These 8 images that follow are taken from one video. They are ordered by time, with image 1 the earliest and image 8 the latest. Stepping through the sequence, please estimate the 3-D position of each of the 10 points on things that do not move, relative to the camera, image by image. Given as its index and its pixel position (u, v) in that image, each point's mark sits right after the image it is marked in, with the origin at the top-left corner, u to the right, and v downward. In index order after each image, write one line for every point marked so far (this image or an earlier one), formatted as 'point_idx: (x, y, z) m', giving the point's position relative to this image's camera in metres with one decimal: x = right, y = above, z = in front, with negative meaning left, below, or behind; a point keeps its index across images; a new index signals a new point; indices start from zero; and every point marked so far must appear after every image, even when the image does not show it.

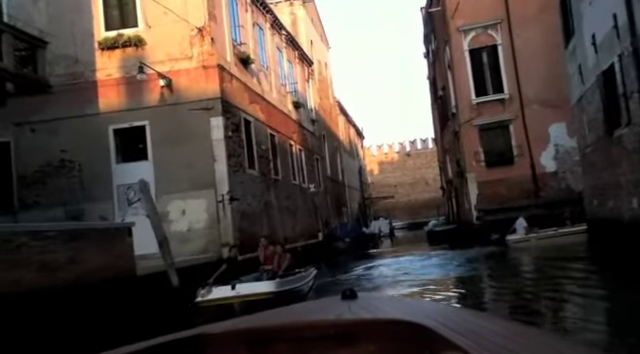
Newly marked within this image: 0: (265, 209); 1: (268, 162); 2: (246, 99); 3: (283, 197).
0: (-1.6, -0.9, +17.4) m
1: (-1.6, +0.5, +18.6) m
2: (-2.1, +2.2, +17.0) m
3: (-1.2, -0.7, +20.1) m
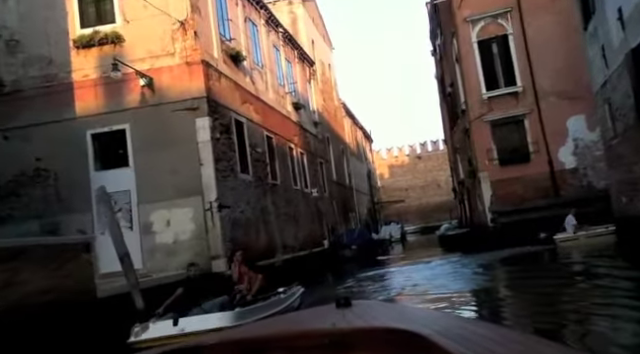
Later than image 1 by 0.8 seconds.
0: (-1.6, -1.1, +16.1) m
1: (-1.6, +0.3, +17.4) m
2: (-2.2, +2.1, +15.8) m
3: (-1.2, -0.9, +18.8) m
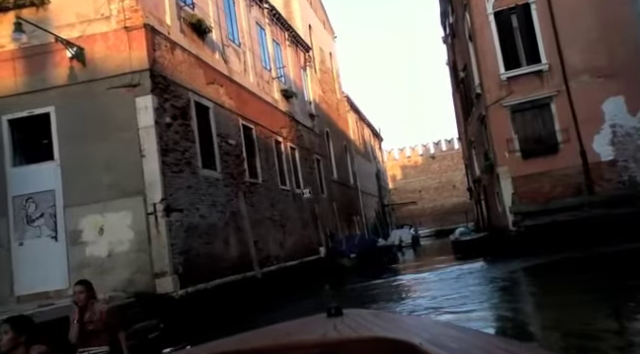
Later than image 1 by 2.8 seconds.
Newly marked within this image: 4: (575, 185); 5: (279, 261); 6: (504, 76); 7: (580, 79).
0: (-1.9, -1.0, +13.3) m
1: (-2.0, +0.4, +14.5) m
2: (-2.6, +2.1, +12.9) m
3: (-1.5, -0.8, +16.0) m
4: (+7.4, -0.2, +17.1) m
5: (-1.1, -2.3, +16.0) m
6: (+5.6, +3.1, +17.9) m
7: (+7.7, +2.9, +17.4) m
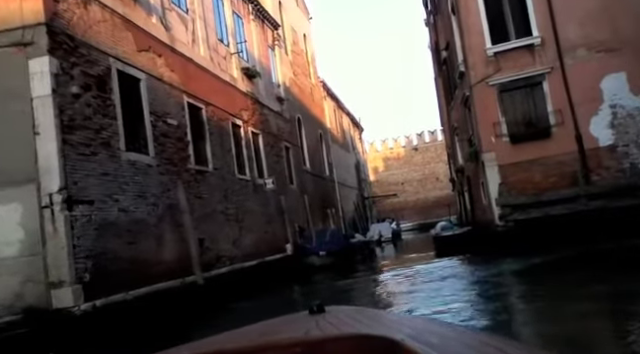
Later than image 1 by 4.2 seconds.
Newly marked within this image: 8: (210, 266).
0: (-2.8, -0.7, +11.1) m
1: (-2.9, +0.7, +12.3) m
2: (-3.4, +2.4, +10.7) m
3: (-2.4, -0.5, +13.8) m
4: (+6.5, +0.1, +15.2) m
5: (-2.1, -2.0, +13.9) m
6: (+4.6, +3.4, +15.9) m
7: (+6.7, +3.2, +15.4) m
8: (-2.3, -1.9, +12.5) m
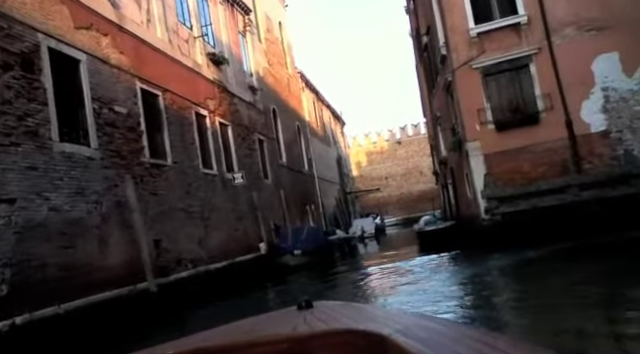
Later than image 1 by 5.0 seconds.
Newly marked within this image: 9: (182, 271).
0: (-3.4, -0.6, +9.8) m
1: (-3.5, +0.8, +11.0) m
2: (-4.0, +2.5, +9.4) m
3: (-3.0, -0.4, +12.5) m
4: (+5.8, +0.4, +14.1) m
5: (-2.7, -1.9, +12.7) m
6: (+3.9, +3.6, +14.7) m
7: (+6.0, +3.5, +14.4) m
8: (-2.9, -1.8, +11.3) m
9: (-2.8, -1.9, +11.9) m
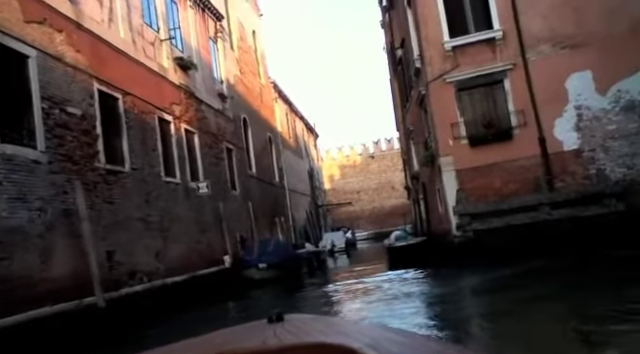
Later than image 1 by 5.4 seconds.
0: (-3.9, -0.7, +9.1) m
1: (-4.1, +0.7, +10.4) m
2: (-4.5, +2.4, +8.7) m
3: (-3.7, -0.5, +11.9) m
4: (+5.0, -0.1, +13.9) m
5: (-3.4, -2.1, +12.0) m
6: (+3.2, +3.3, +14.5) m
7: (+5.3, +3.0, +14.2) m
8: (-3.6, -1.9, +10.6) m
9: (-3.5, -2.0, +11.2) m
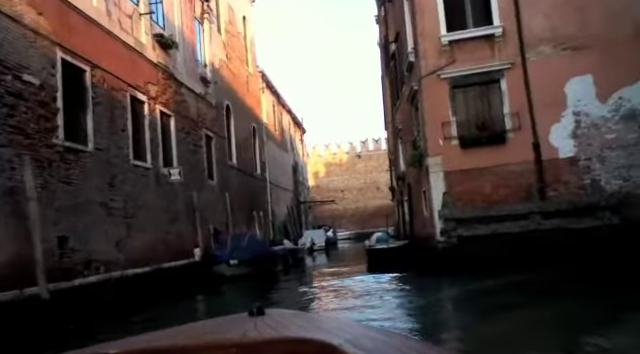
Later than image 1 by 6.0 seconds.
0: (-4.3, -0.4, +8.2) m
1: (-4.4, +1.1, +9.4) m
2: (-4.7, +2.8, +7.8) m
3: (-4.1, -0.2, +10.9) m
4: (+4.6, -0.2, +13.2) m
5: (-3.9, -1.7, +11.0) m
6: (+2.9, +3.2, +13.7) m
7: (+5.0, +2.9, +13.5) m
8: (-4.0, -1.6, +9.6) m
9: (-4.0, -1.7, +10.3) m
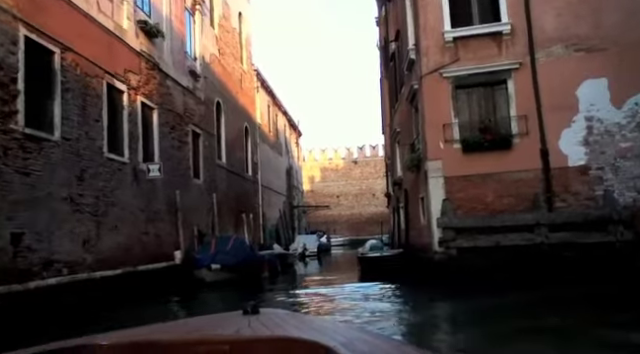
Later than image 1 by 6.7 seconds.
0: (-4.5, -0.2, +7.2) m
1: (-4.5, +1.2, +8.4) m
2: (-4.7, +3.0, +6.8) m
3: (-4.3, -0.1, +9.9) m
4: (+4.4, -0.4, +12.2) m
5: (-4.1, -1.6, +10.0) m
6: (+2.8, +3.1, +12.7) m
7: (+4.9, +2.7, +12.5) m
8: (-4.3, -1.4, +8.6) m
9: (-4.2, -1.6, +9.2) m
